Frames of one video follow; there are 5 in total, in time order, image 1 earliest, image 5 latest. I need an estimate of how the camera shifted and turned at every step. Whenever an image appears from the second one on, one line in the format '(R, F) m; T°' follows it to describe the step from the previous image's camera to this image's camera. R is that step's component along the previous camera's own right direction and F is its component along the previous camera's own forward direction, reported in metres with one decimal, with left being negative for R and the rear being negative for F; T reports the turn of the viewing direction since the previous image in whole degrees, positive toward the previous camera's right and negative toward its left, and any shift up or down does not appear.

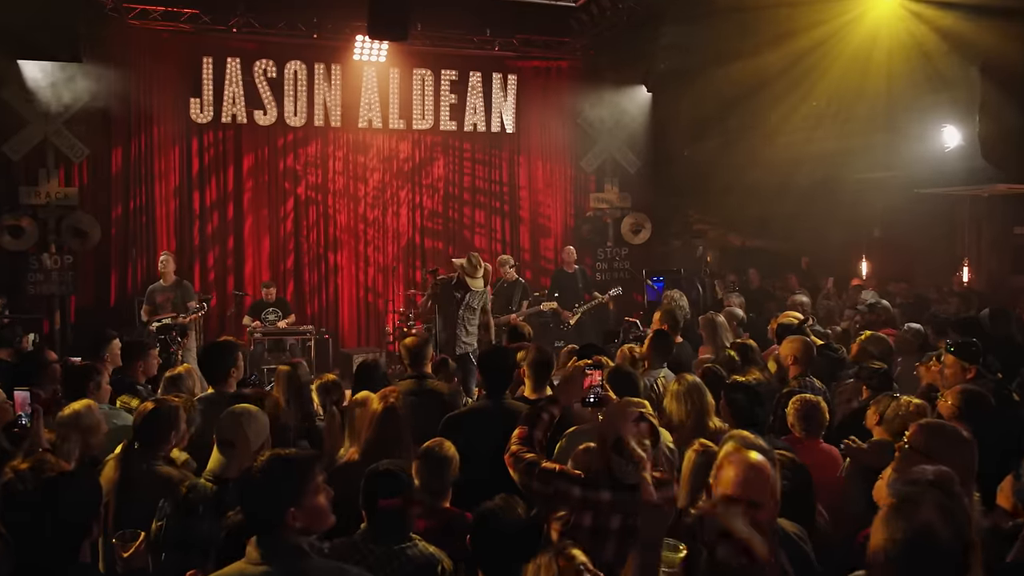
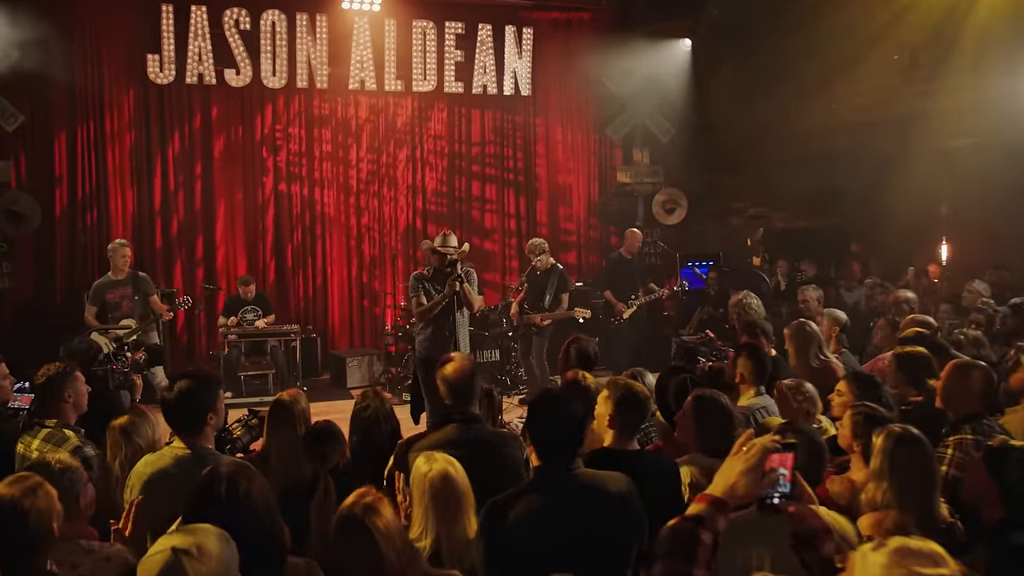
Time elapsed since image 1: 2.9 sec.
(-0.3, +1.6) m; +1°
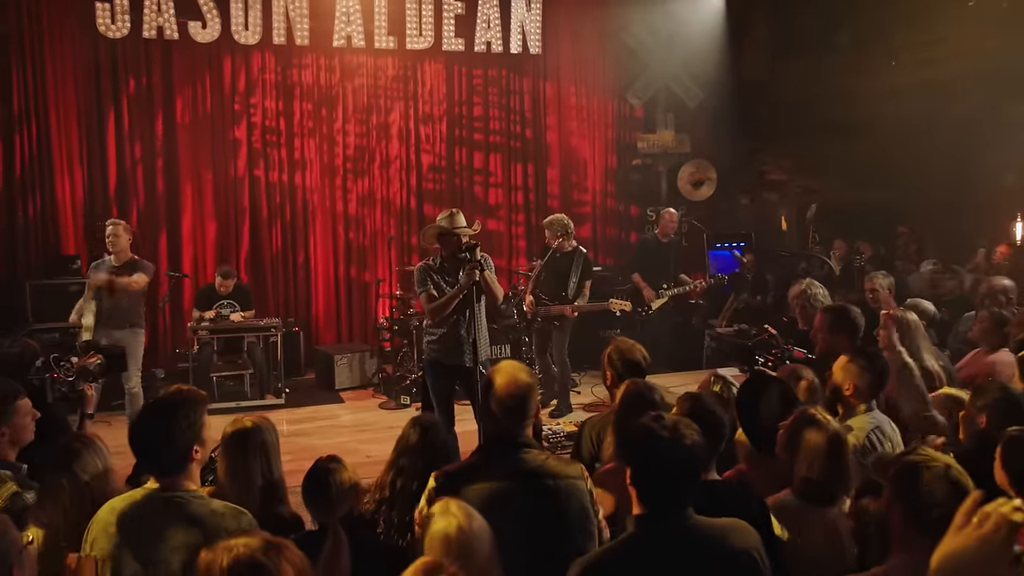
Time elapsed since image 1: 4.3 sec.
(-0.4, +1.1) m; +2°
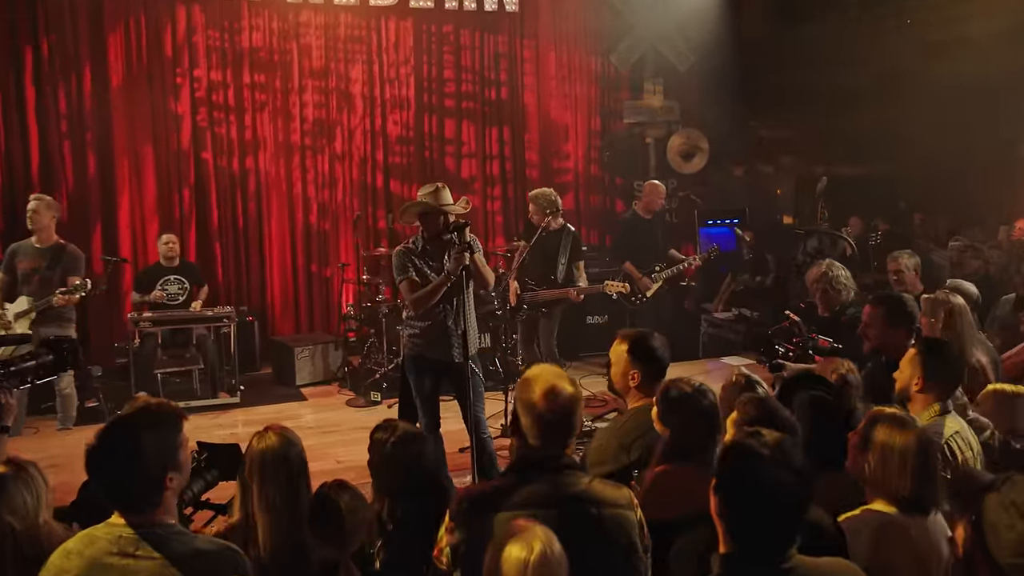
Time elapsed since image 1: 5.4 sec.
(-0.3, +0.8) m; +4°
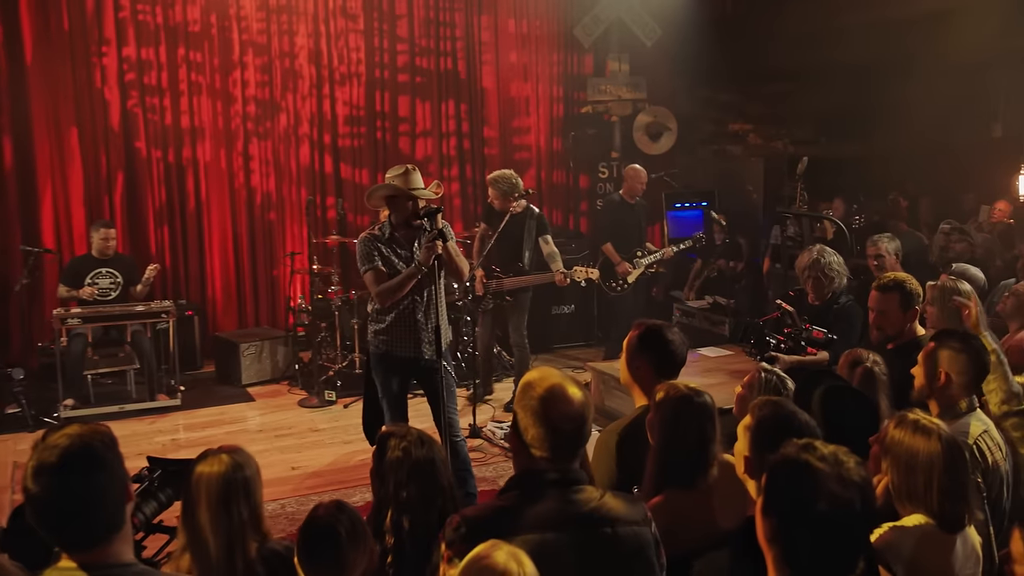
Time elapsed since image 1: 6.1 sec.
(-0.3, +0.5) m; +4°
